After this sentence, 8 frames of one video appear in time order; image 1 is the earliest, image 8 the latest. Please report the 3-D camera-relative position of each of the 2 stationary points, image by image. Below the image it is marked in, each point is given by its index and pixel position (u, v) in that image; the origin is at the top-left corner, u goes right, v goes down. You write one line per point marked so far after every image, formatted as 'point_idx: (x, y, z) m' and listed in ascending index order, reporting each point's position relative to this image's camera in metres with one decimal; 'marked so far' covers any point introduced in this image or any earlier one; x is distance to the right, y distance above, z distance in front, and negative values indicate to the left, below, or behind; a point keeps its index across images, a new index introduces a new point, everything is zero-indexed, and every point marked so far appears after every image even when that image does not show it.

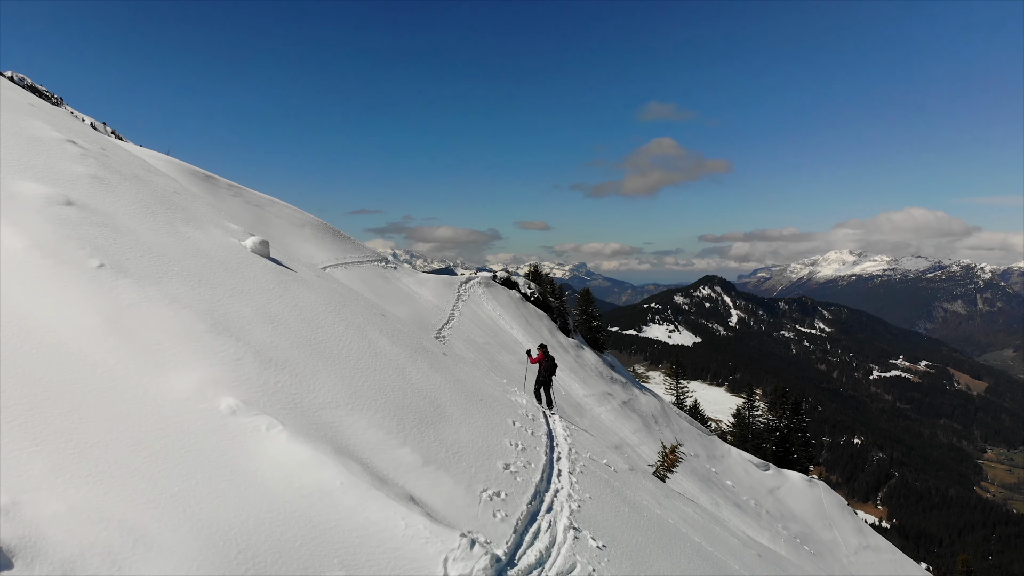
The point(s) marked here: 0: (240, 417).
0: (-4.5, -2.1, +6.8) m
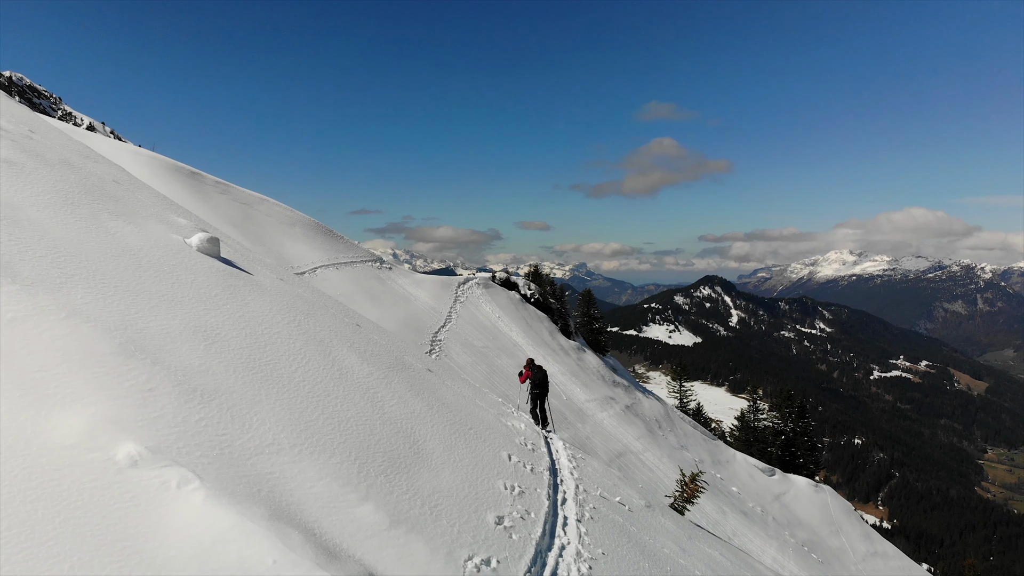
0: (-4.6, -2.2, +5.1) m
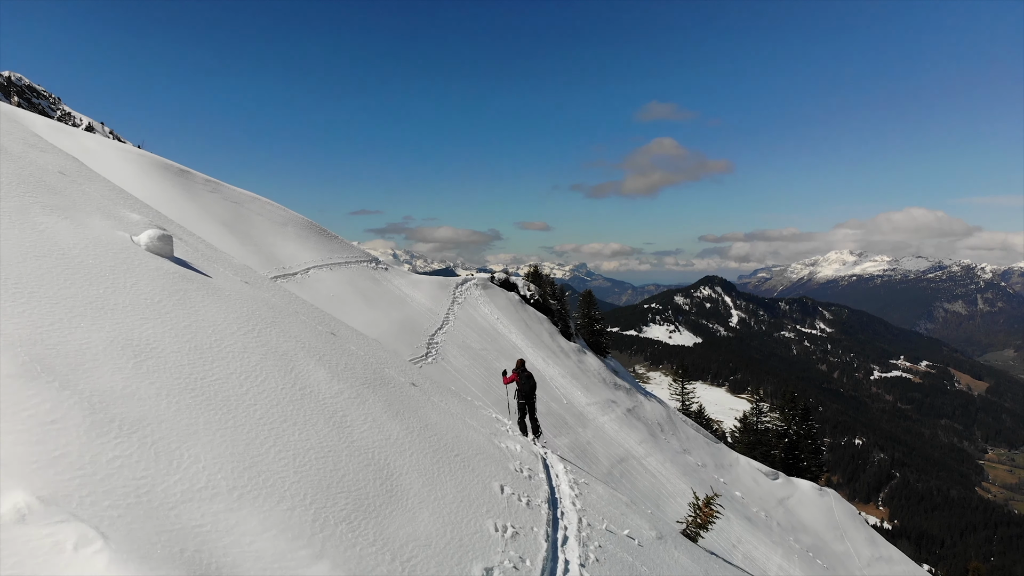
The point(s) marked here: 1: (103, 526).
0: (-4.7, -2.3, +4.1) m
1: (-4.3, -2.5, +4.4) m
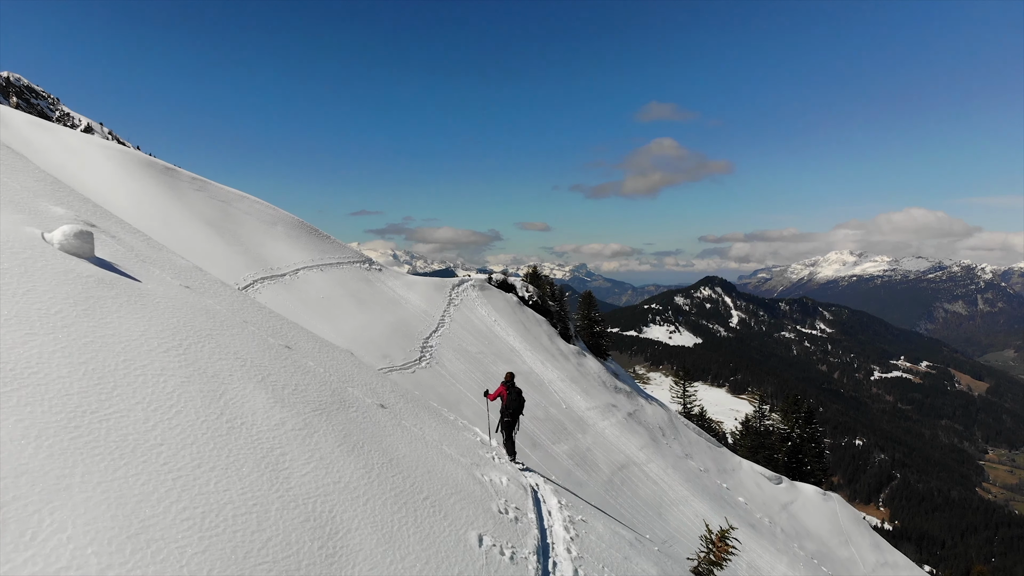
0: (-4.9, -2.4, +2.9) m
1: (-4.5, -2.6, +3.2) m
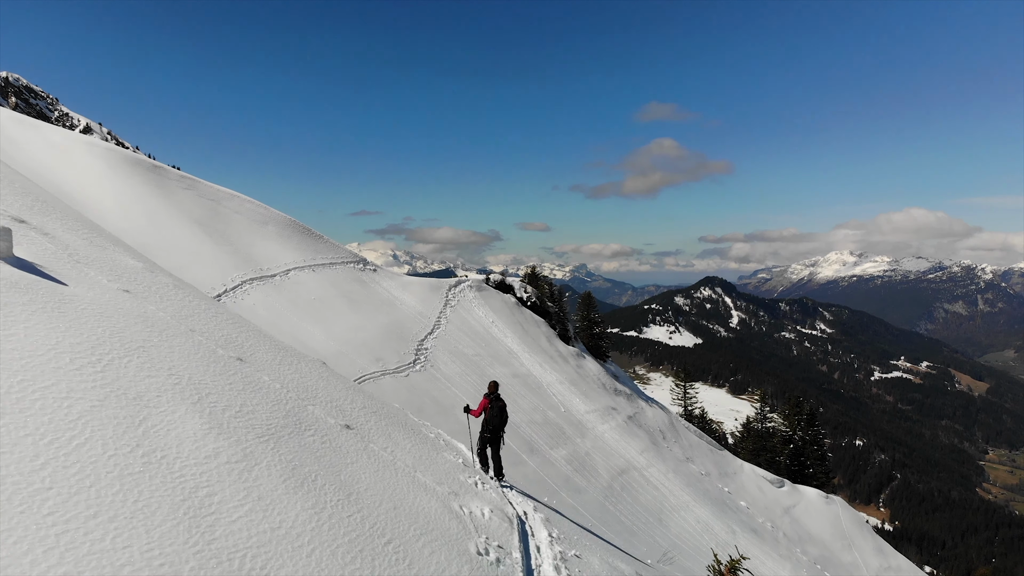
0: (-5.2, -2.4, +2.0) m
1: (-4.8, -2.6, +2.3) m
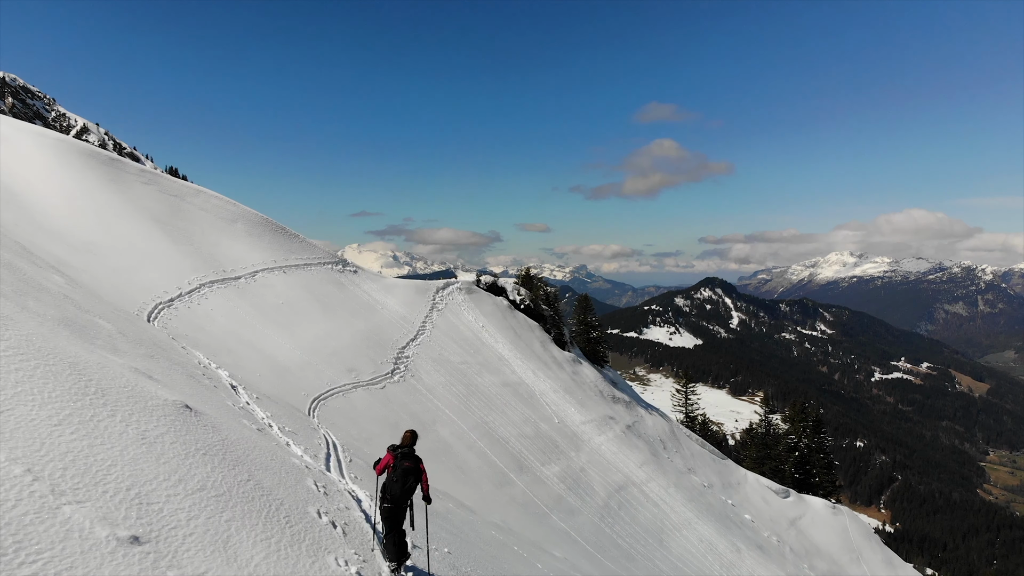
0: (-6.1, -2.6, -0.6) m
1: (-5.7, -2.8, -0.3) m
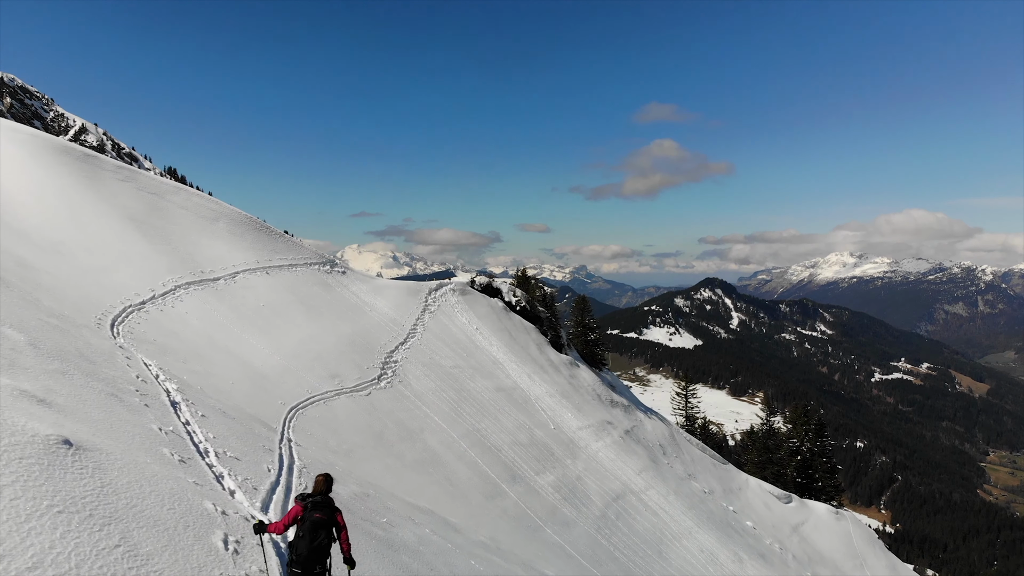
0: (-6.6, -2.7, -1.8) m
1: (-6.2, -2.9, -1.6) m
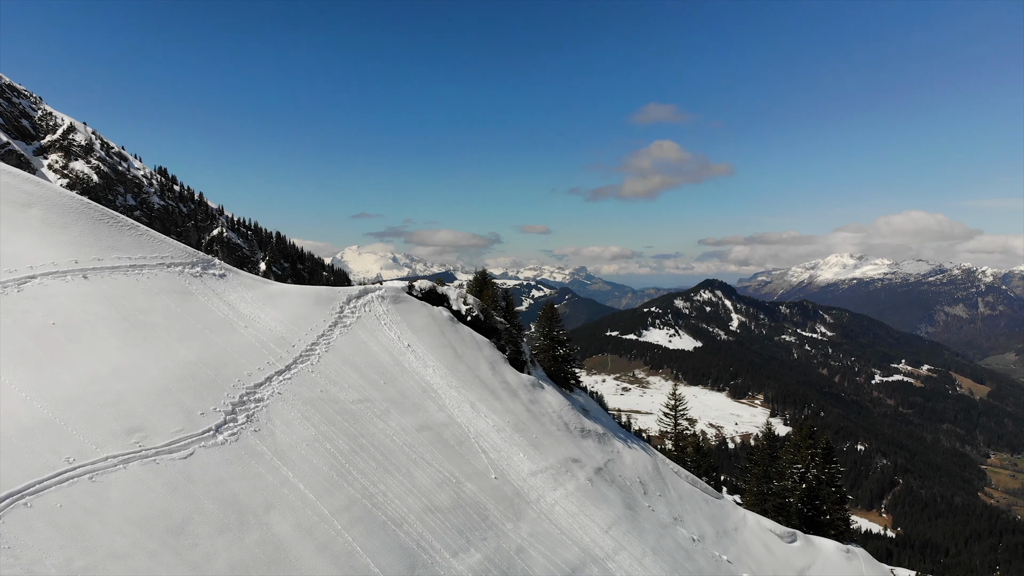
0: (-11.4, -3.2, -9.9) m
1: (-11.0, -3.3, -9.6) m
